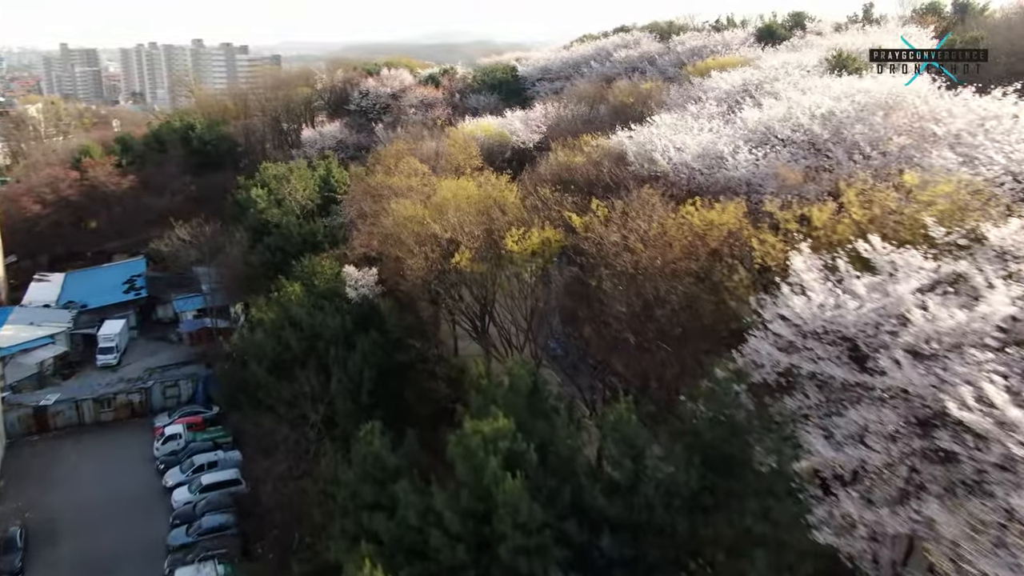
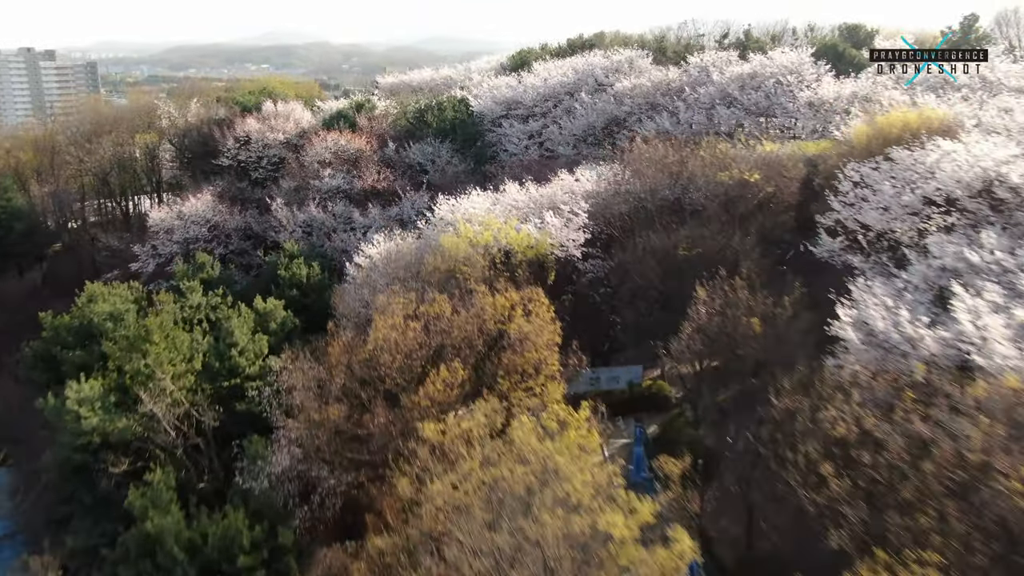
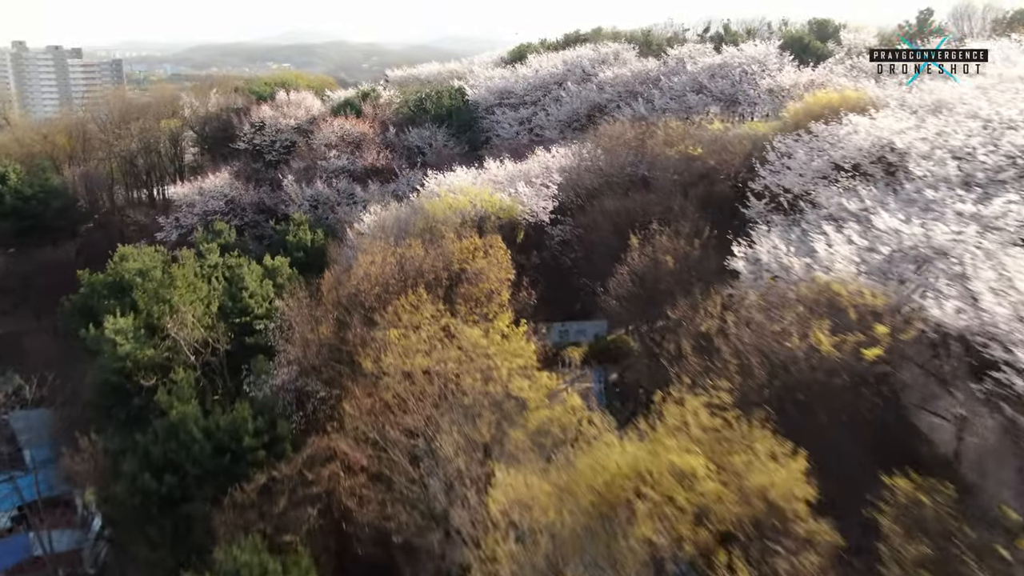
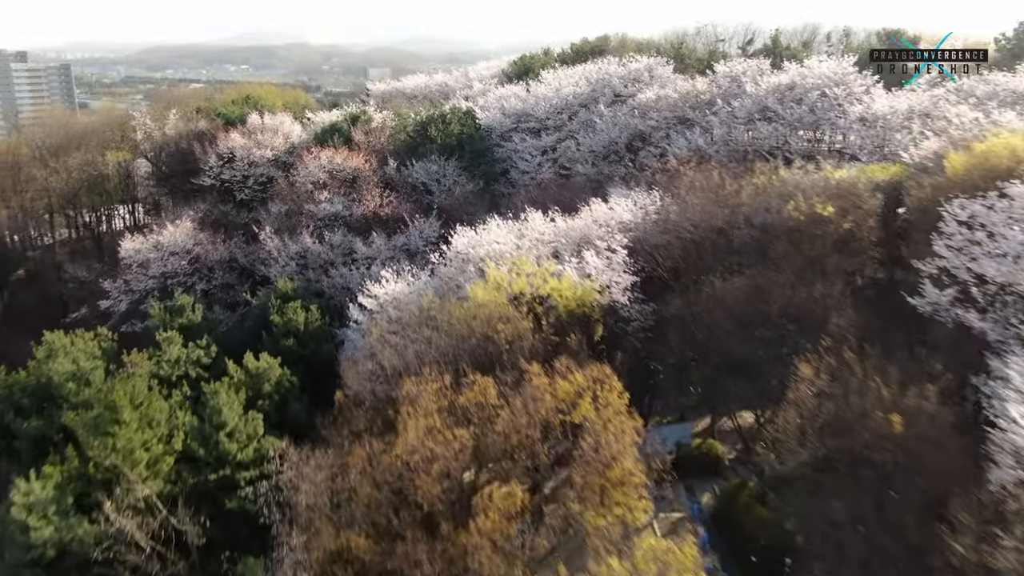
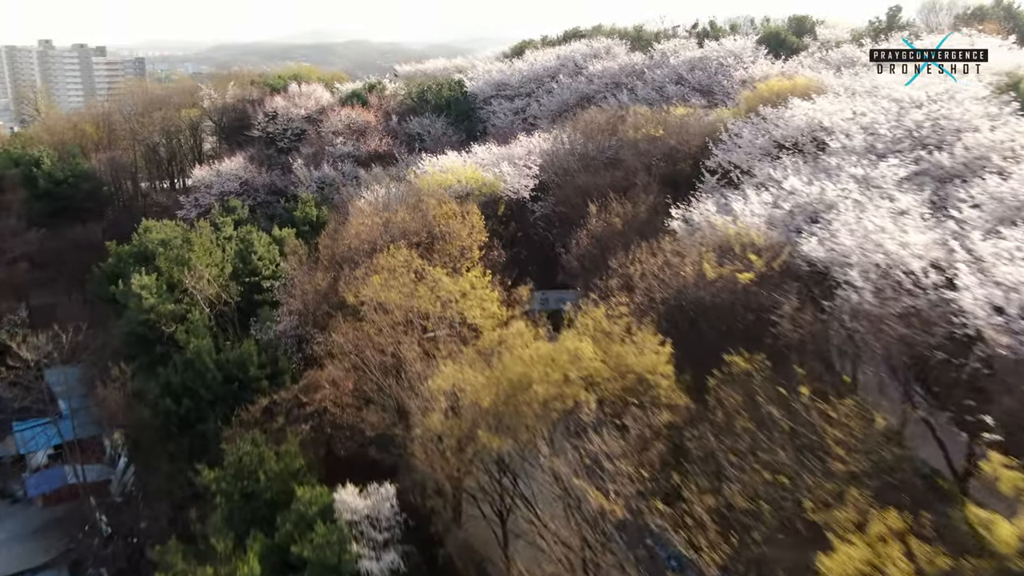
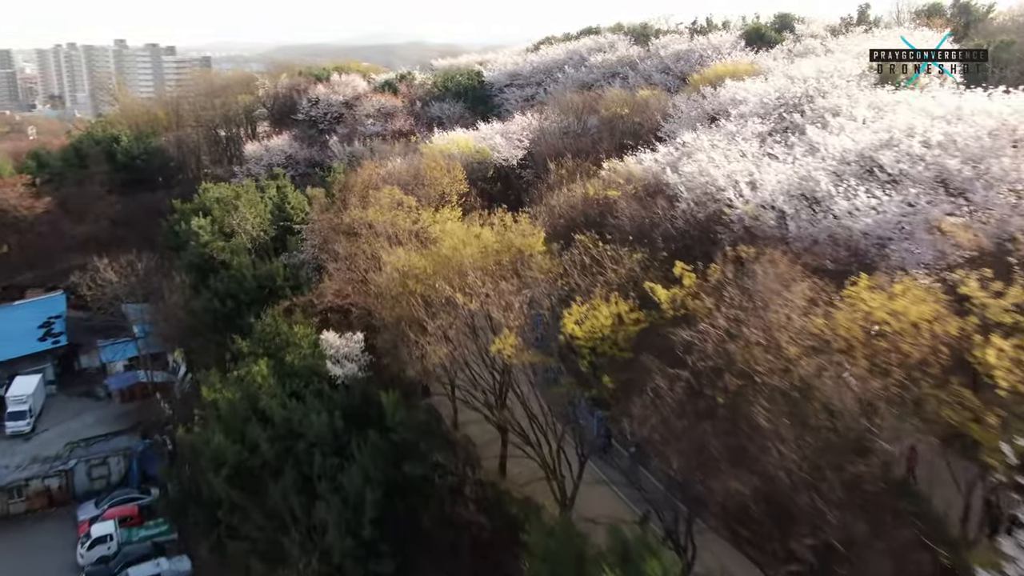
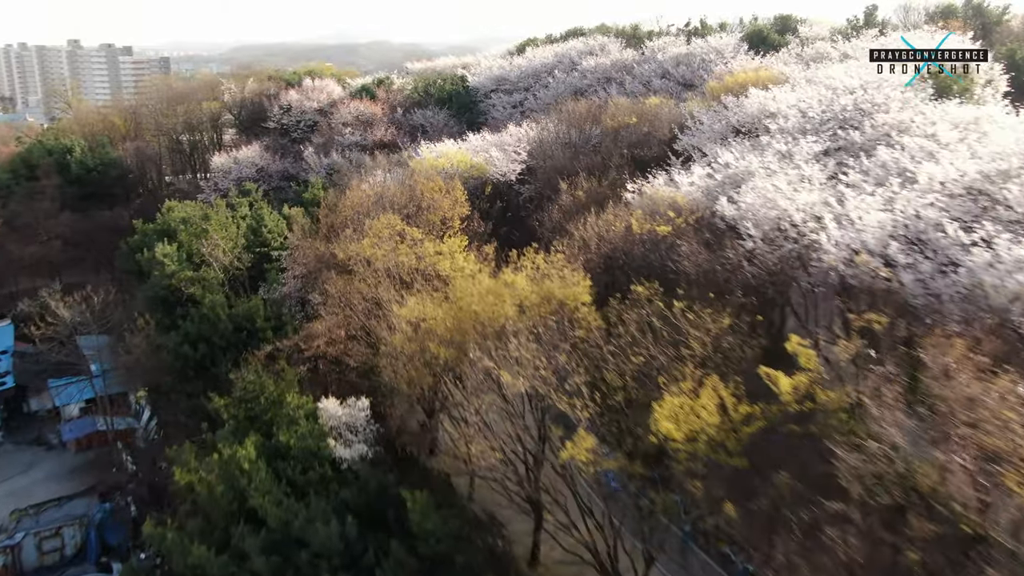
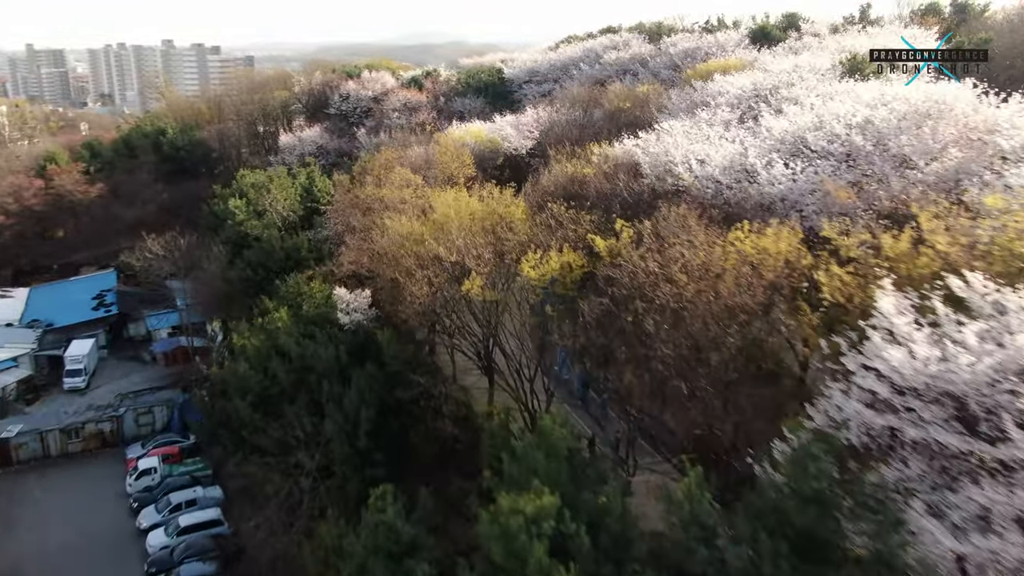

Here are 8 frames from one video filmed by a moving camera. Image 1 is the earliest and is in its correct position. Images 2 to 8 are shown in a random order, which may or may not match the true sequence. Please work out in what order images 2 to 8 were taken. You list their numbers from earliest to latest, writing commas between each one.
8, 6, 7, 5, 3, 2, 4
